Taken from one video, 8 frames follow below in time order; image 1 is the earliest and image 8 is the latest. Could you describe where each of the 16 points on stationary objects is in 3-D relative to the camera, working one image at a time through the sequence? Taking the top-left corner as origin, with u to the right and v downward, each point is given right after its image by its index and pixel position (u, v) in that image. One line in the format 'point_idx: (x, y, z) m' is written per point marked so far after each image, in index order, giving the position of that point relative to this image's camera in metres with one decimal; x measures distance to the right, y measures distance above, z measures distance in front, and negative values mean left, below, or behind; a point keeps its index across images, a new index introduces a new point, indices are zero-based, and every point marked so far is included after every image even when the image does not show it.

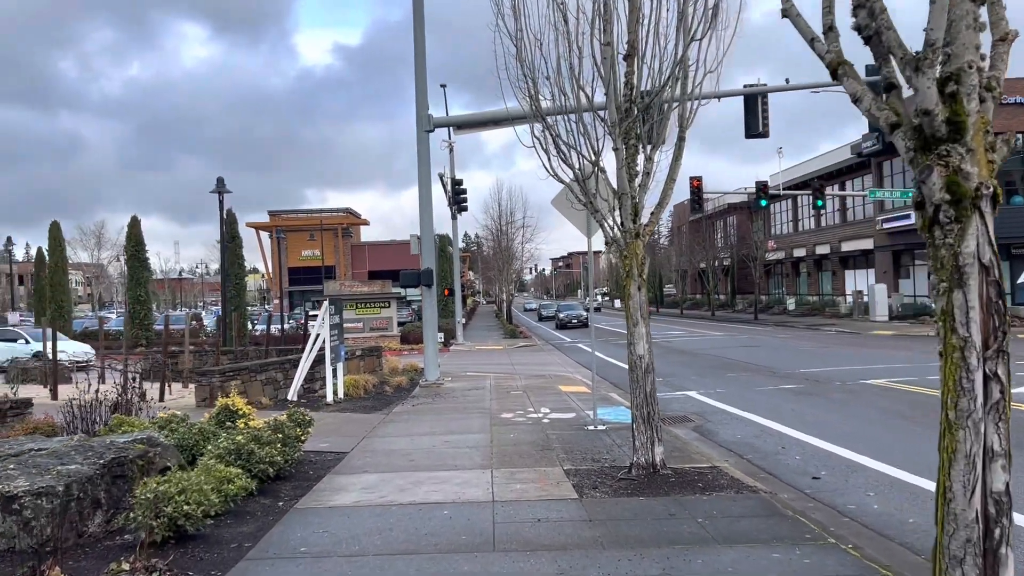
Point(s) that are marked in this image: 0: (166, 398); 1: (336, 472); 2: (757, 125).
0: (-5.7, -1.8, +13.7) m
1: (-1.7, -1.7, +7.7) m
2: (+5.1, +3.4, +17.2) m
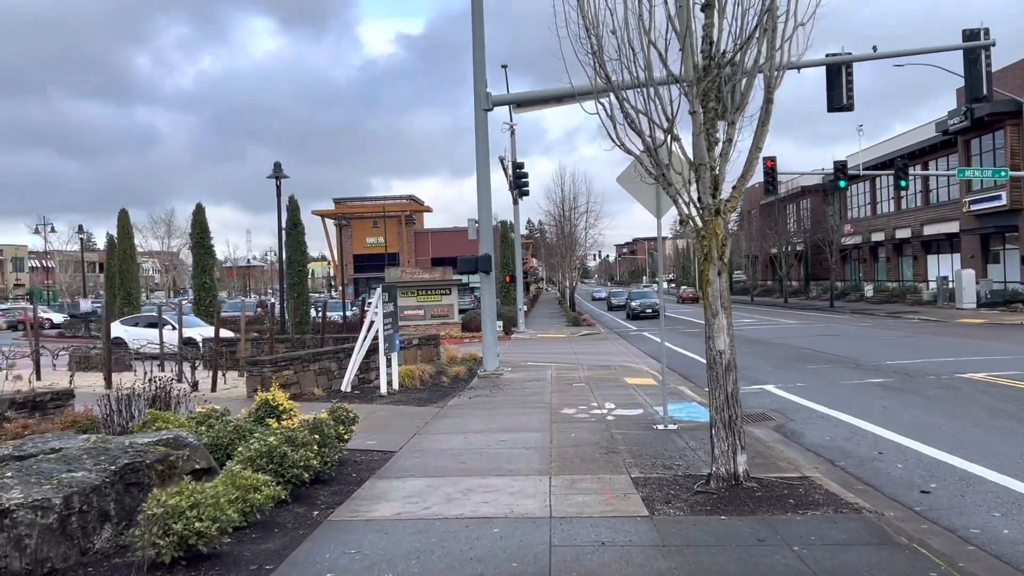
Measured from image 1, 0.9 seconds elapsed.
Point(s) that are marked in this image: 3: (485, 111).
0: (-4.7, -1.6, +13.3) m
1: (-1.1, -1.6, +7.1) m
2: (+6.3, +3.6, +15.9) m
3: (-0.5, +3.5, +16.5) m
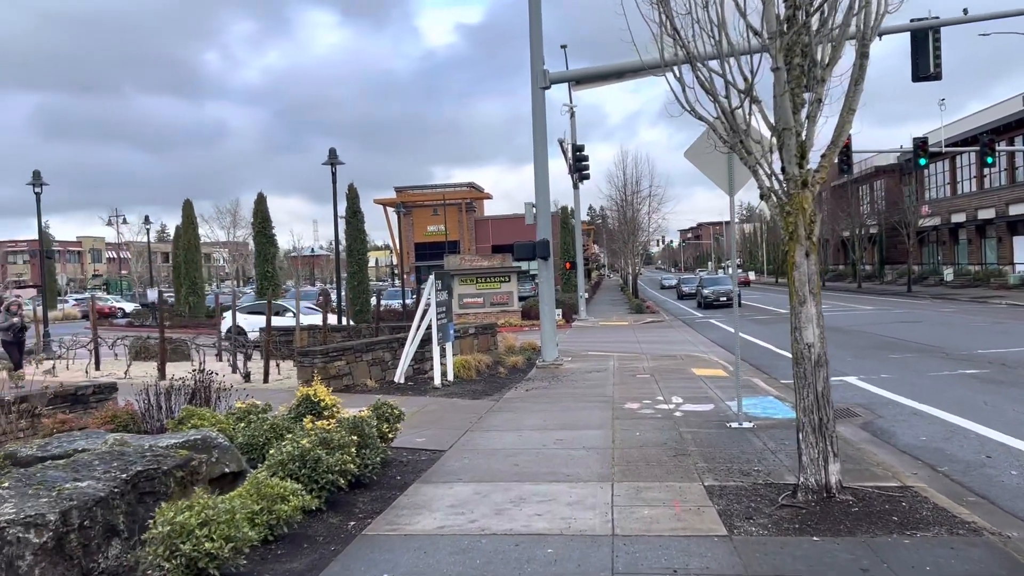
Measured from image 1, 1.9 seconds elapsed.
0: (-3.8, -1.4, +13.0) m
1: (-0.7, -1.5, +6.5) m
2: (+7.4, +3.9, +14.6) m
3: (+0.6, +3.8, +15.8) m
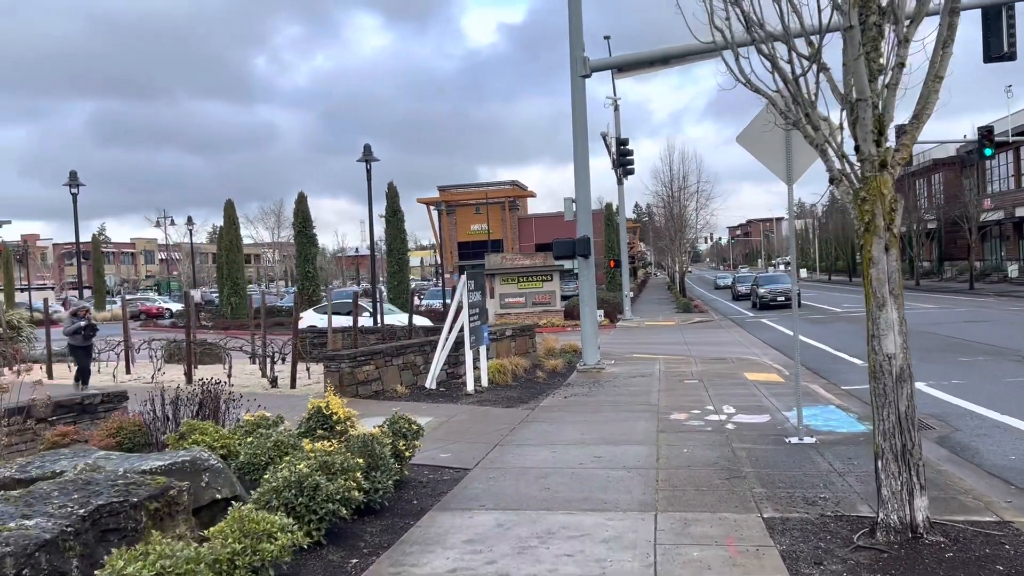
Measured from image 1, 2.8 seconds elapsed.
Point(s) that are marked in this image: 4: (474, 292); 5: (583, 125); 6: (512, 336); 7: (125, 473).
0: (-3.2, -1.5, +12.4) m
1: (-0.5, -1.5, +5.8) m
2: (+8.0, +4.0, +13.5) m
3: (+1.3, +3.8, +15.0) m
4: (-0.6, 0.0, +12.2) m
5: (+1.3, +3.0, +15.0) m
6: (0.0, -0.9, +15.1) m
7: (-2.2, -1.0, +4.7) m
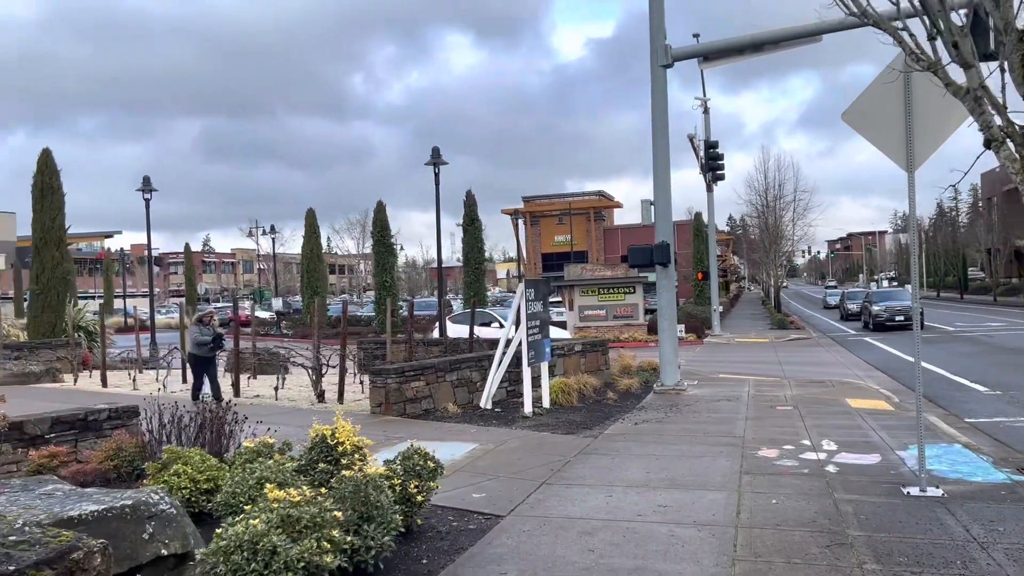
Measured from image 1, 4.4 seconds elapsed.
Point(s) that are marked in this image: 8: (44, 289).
0: (-2.3, -1.6, +11.5) m
1: (-0.3, -1.5, +4.5) m
2: (+9.0, +3.7, +11.4) m
3: (+2.5, +3.6, +13.6) m
4: (+0.3, -0.2, +10.9) m
5: (+2.5, +2.8, +13.6) m
6: (+1.2, -1.1, +13.8) m
7: (-2.1, -1.0, +3.6) m
8: (-10.9, 0.0, +19.4) m
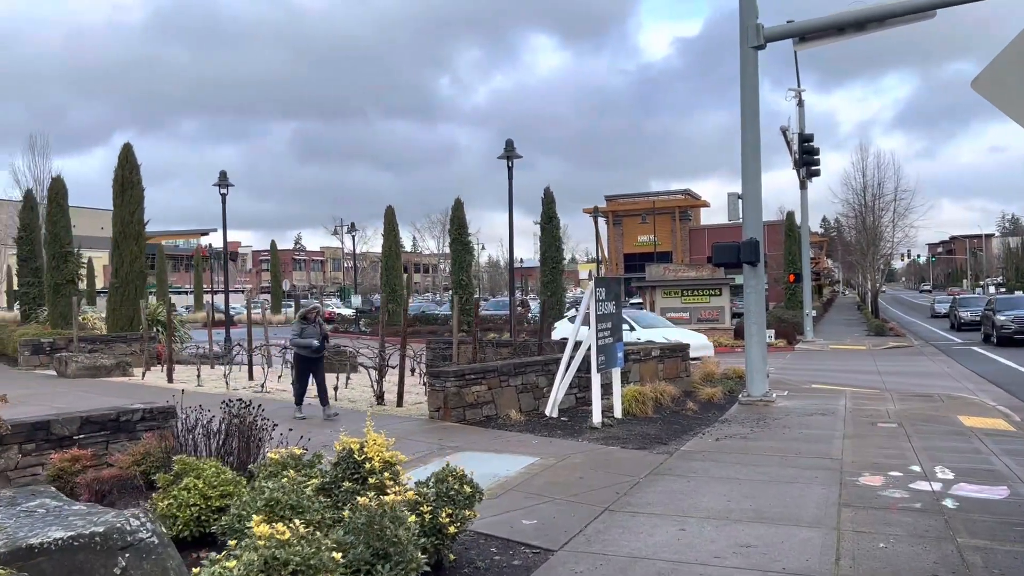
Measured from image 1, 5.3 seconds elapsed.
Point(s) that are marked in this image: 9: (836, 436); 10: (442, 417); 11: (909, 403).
0: (-1.4, -1.5, +10.9) m
1: (-0.1, -1.5, +3.8) m
2: (+9.9, +3.6, +9.6) m
3: (+3.6, +3.6, +12.5) m
4: (+1.2, -0.2, +10.1) m
5: (+3.6, +2.7, +12.5) m
6: (+2.3, -1.1, +12.8) m
7: (-2.0, -1.0, +3.0) m
8: (-9.2, +0.1, +19.6) m
9: (+3.7, -1.7, +9.3) m
10: (-0.8, -1.5, +9.8) m
11: (+6.0, -1.7, +12.5) m
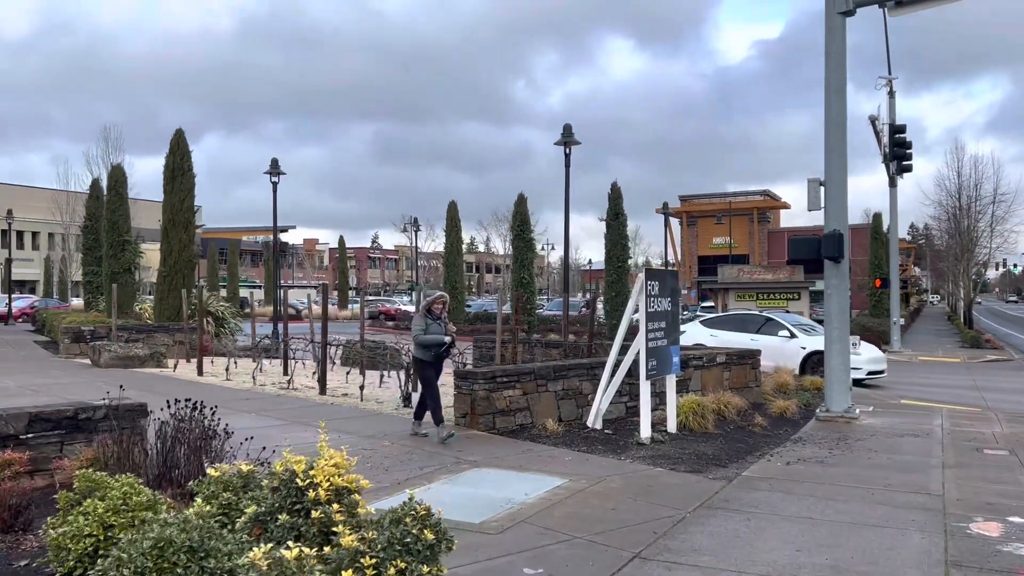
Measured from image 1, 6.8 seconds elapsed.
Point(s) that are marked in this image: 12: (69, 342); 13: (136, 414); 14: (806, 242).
0: (-1.0, -1.4, +9.7) m
1: (-0.3, -1.4, +2.5) m
2: (+10.3, +3.5, +7.5) m
3: (+4.3, +3.6, +10.9) m
4: (+1.6, -0.1, +8.7) m
5: (+4.3, +2.7, +10.9) m
6: (+2.9, -1.0, +11.3) m
7: (-2.2, -0.8, +2.0) m
8: (-7.9, +0.4, +19.1) m
9: (+4.0, -1.6, +7.8) m
10: (-0.5, -1.4, +8.6) m
11: (+6.6, -1.8, +10.7) m
12: (-8.6, -1.0, +16.1) m
13: (-2.8, -0.9, +6.2) m
14: (+3.9, +0.6, +11.0) m
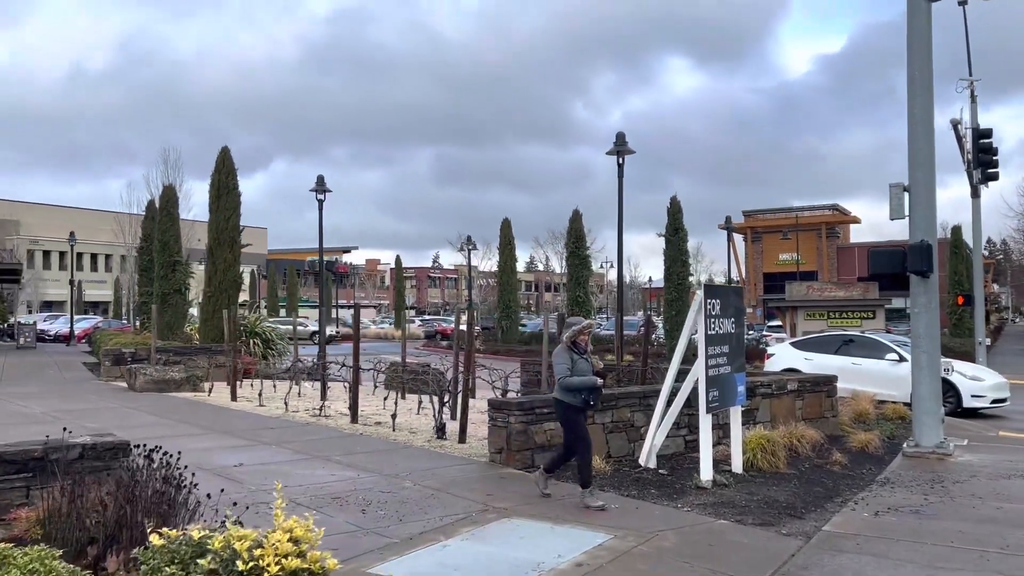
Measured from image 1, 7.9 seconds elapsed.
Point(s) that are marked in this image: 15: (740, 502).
0: (-0.5, -1.6, +8.8) m
1: (-0.3, -1.4, +1.6) m
2: (+10.6, +3.4, +5.9) m
3: (+4.9, +3.4, +9.7) m
4: (+2.0, -0.3, +7.6) m
5: (+4.8, +2.5, +9.7) m
6: (+3.5, -1.3, +10.1) m
7: (-2.3, -0.9, +1.2) m
8: (-6.7, -0.1, +18.7) m
9: (+4.3, -1.8, +6.5) m
10: (-0.1, -1.6, +7.7) m
11: (+7.1, -2.0, +9.2) m
12: (-7.7, -1.5, +15.8) m
13: (-2.6, -1.1, +5.4) m
14: (+4.5, +0.4, +9.7) m
15: (+1.8, -1.7, +6.6) m
